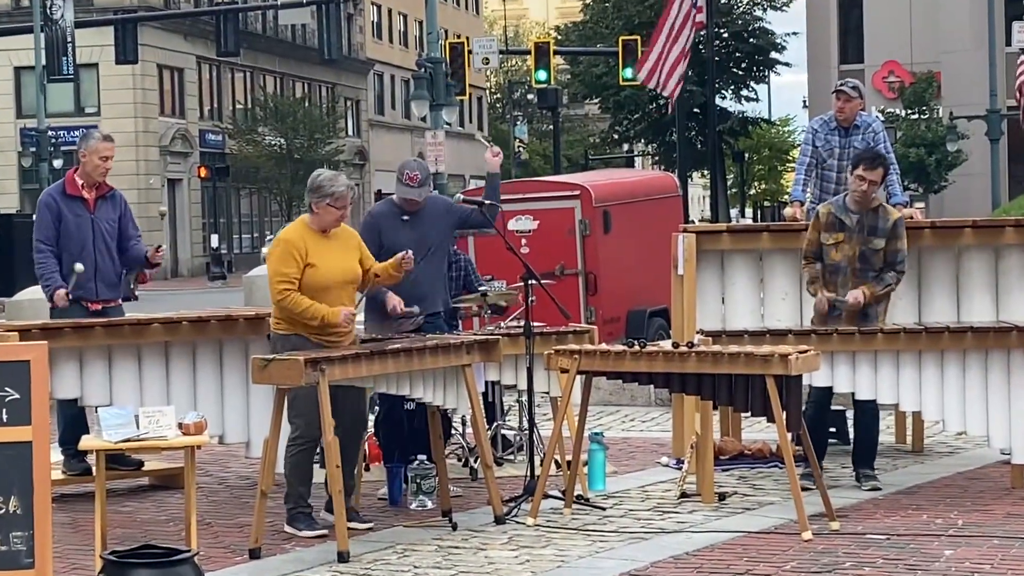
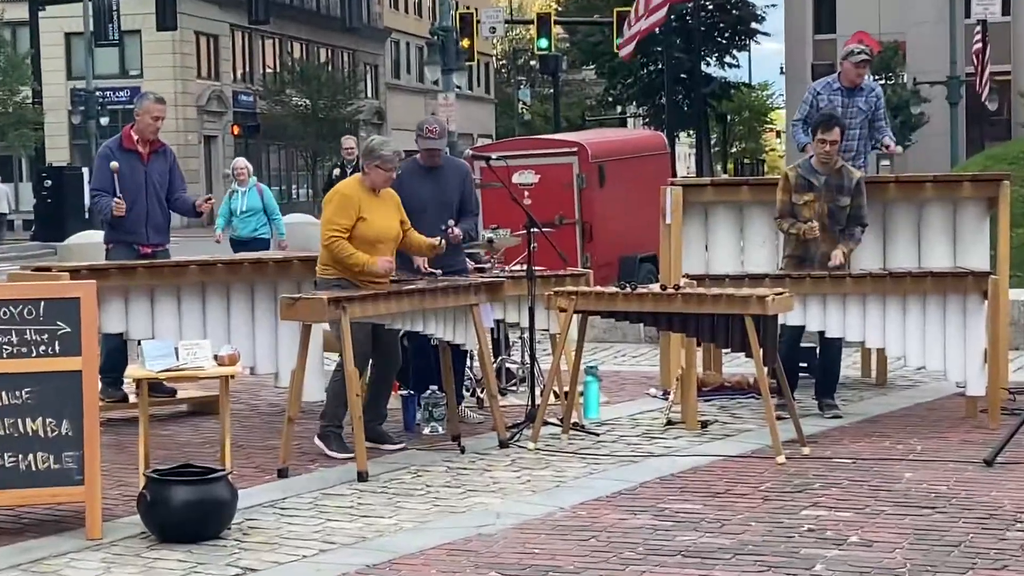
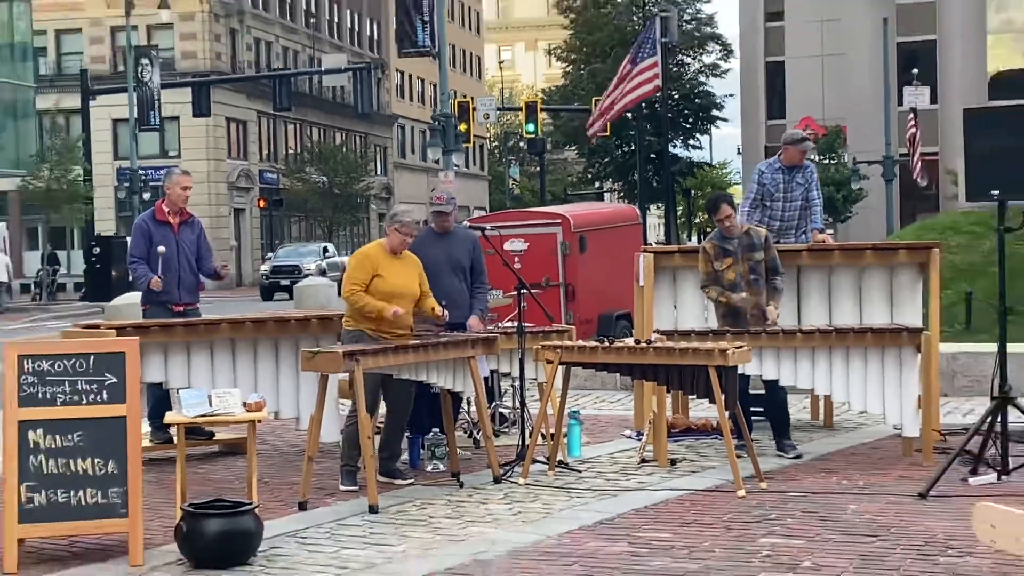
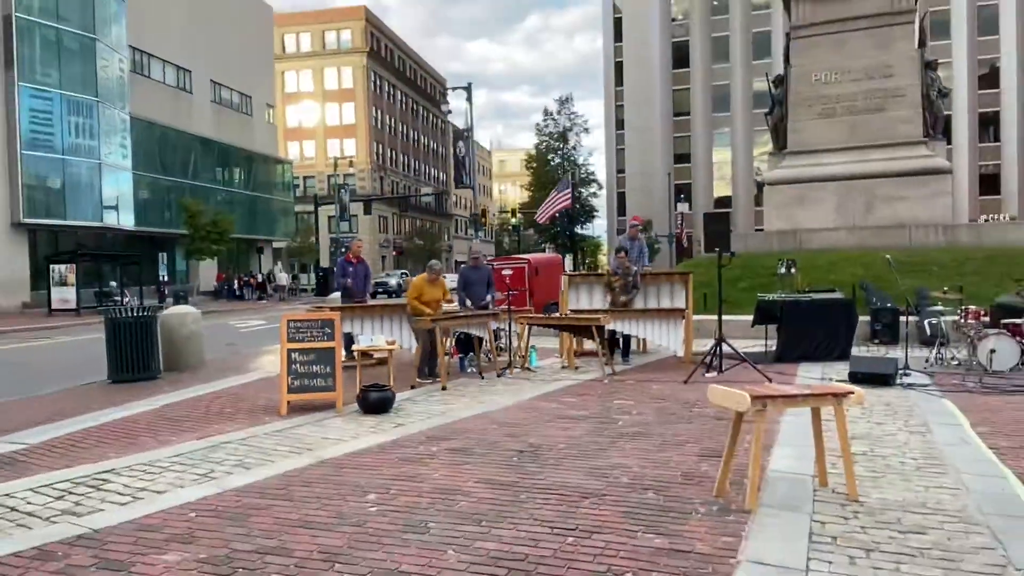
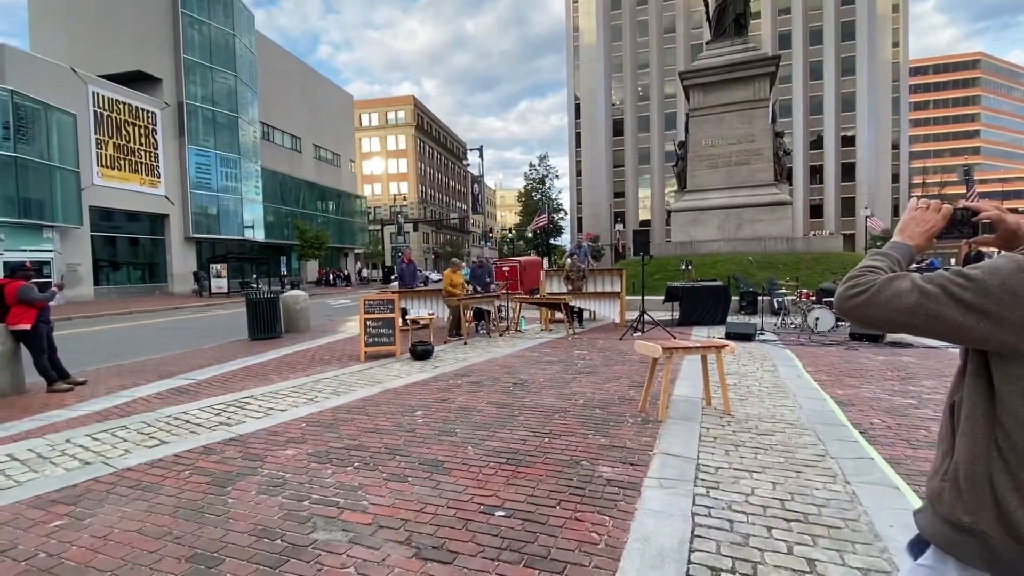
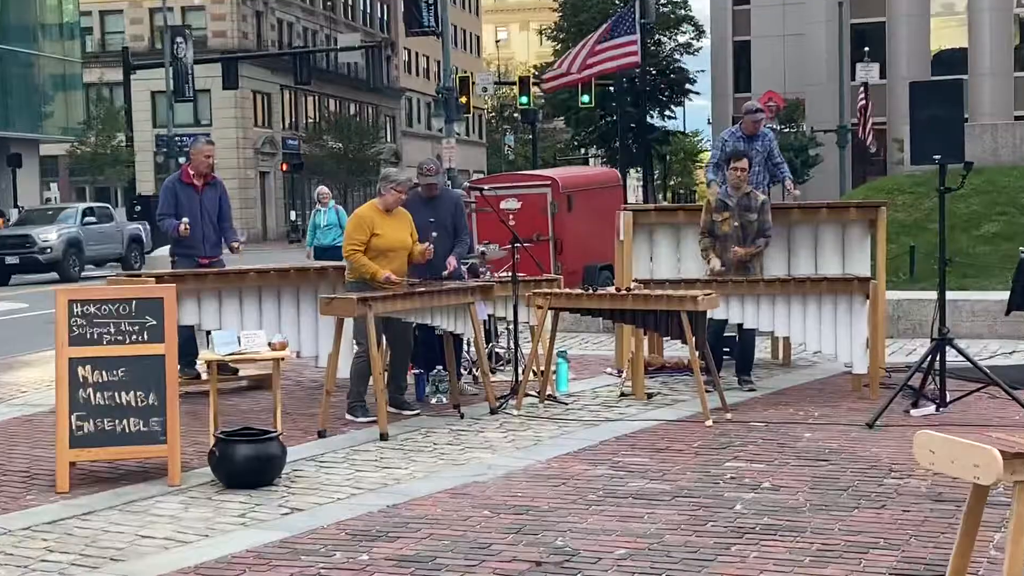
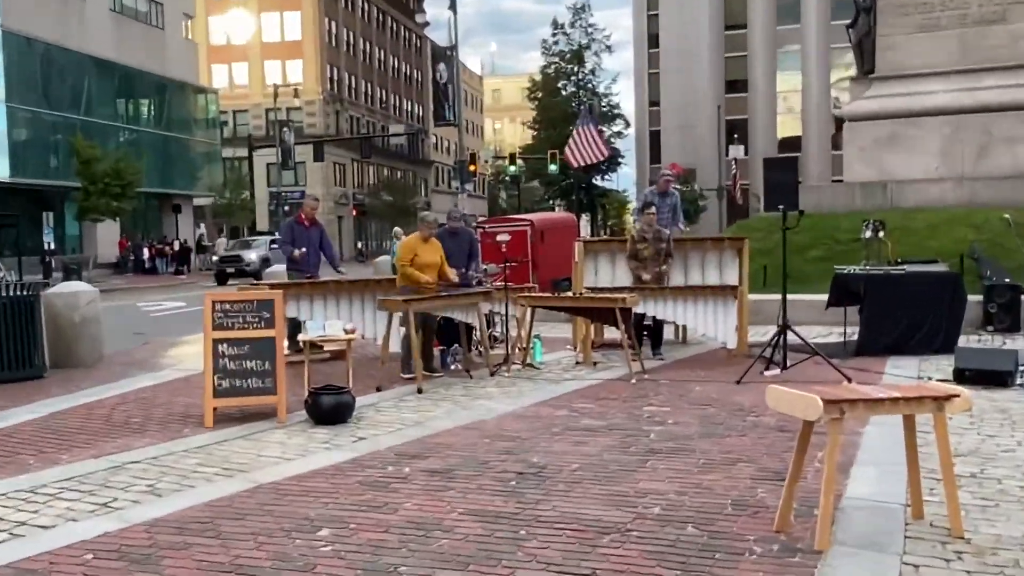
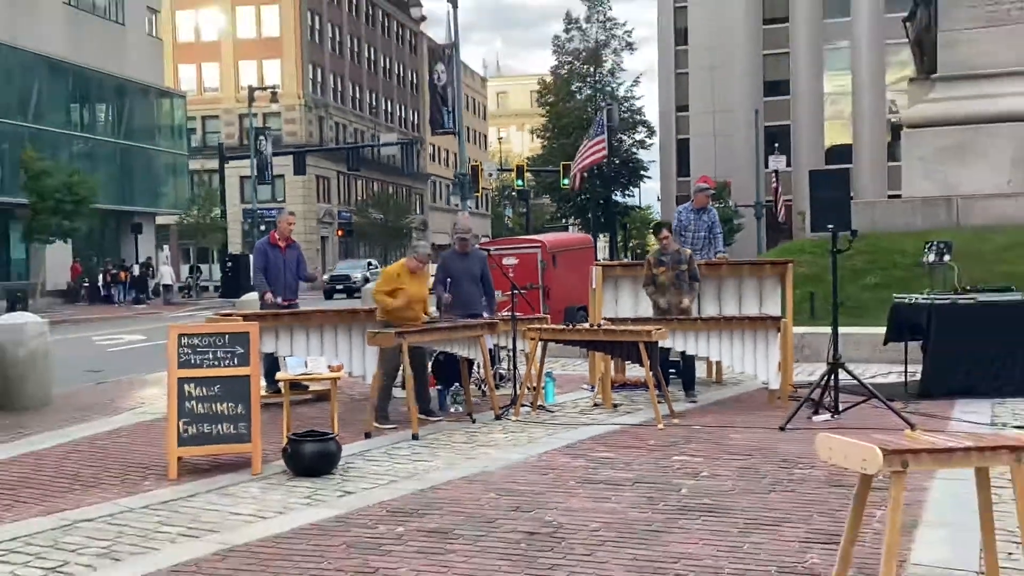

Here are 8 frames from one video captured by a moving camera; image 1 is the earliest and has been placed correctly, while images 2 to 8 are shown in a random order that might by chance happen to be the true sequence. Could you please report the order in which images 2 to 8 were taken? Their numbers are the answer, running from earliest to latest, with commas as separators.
3, 8, 4, 5, 7, 6, 2
